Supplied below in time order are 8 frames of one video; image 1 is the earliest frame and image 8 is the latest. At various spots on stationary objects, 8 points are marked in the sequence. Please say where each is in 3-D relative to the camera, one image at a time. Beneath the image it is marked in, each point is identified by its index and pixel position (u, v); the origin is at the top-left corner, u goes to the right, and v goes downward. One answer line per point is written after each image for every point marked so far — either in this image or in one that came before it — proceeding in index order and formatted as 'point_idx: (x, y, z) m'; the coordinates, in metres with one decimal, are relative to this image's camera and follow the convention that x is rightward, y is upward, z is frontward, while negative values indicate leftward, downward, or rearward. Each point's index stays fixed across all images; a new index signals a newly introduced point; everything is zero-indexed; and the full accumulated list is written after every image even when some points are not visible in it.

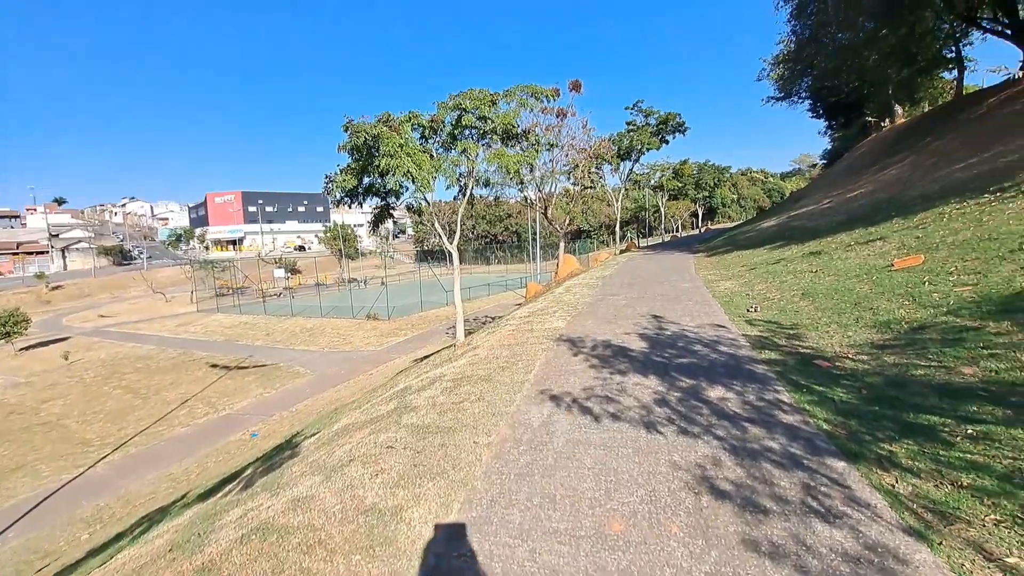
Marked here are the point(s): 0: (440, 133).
0: (-1.2, +2.6, +8.4) m
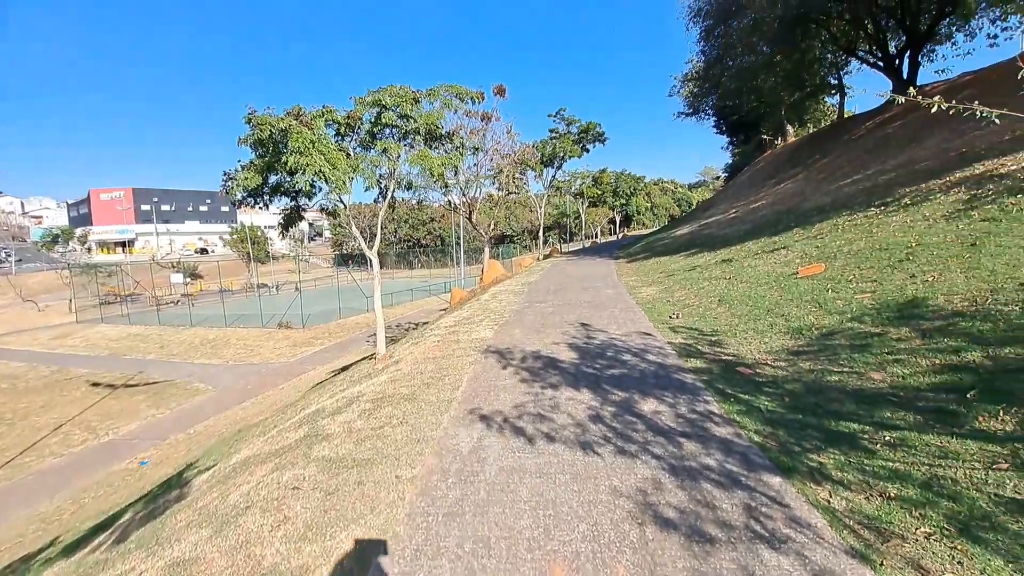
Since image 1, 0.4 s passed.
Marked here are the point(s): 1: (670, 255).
0: (-2.4, +2.5, +7.8) m
1: (+4.7, +1.0, +14.5) m
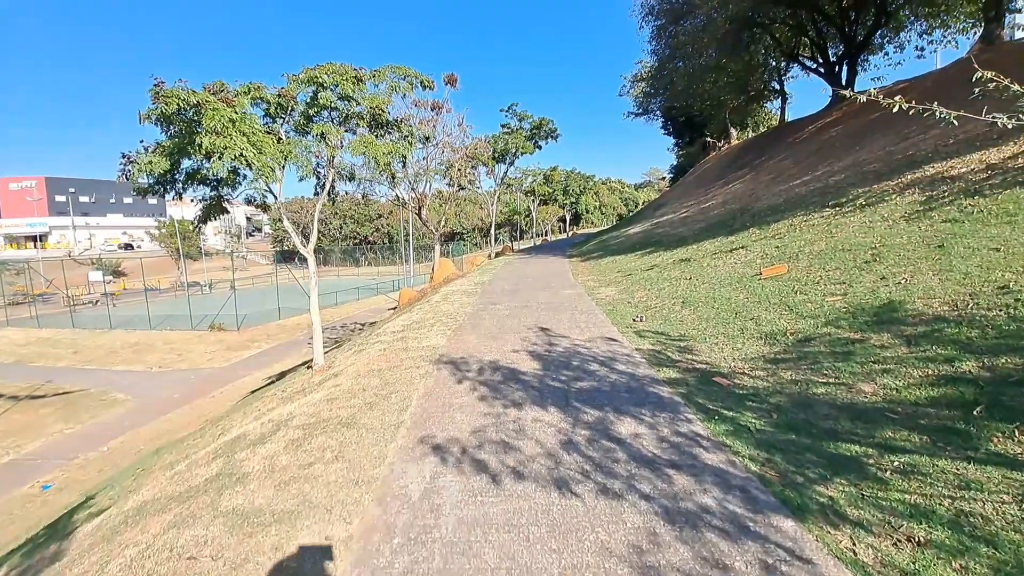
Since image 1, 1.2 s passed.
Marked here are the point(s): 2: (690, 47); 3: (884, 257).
0: (-3.1, +2.4, +6.9) m
1: (+3.3, +1.0, +14.3) m
2: (+7.0, +9.5, +19.6) m
3: (+4.5, +0.4, +5.9) m
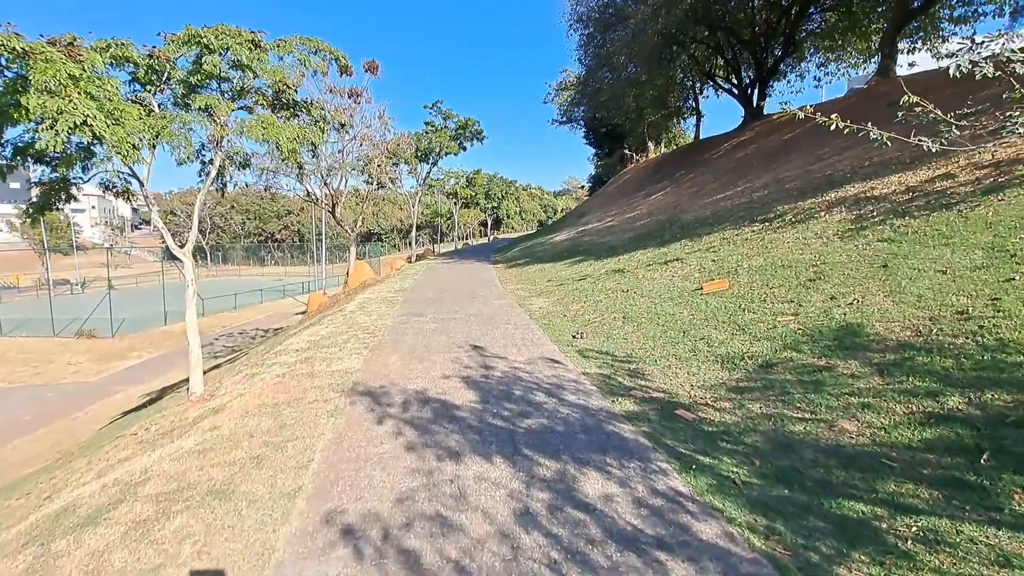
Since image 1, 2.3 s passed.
0: (-3.9, +2.3, +5.5) m
1: (+1.2, +0.7, +13.9) m
2: (+4.2, +9.2, +19.8) m
3: (+3.7, +0.2, +5.8) m
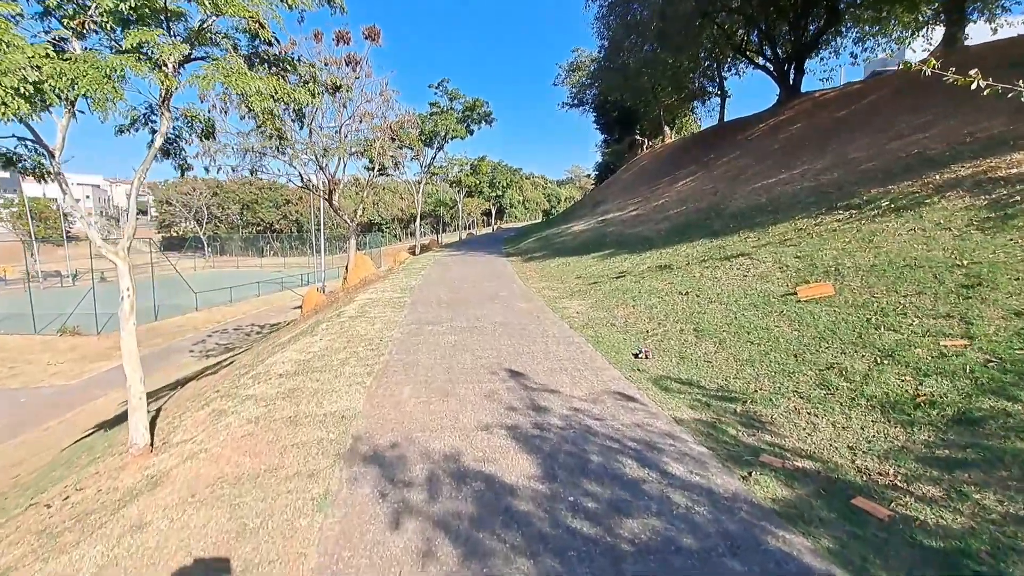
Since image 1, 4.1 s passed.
0: (-3.4, +2.2, +4.0) m
1: (+1.7, +0.8, +12.4) m
2: (+4.6, +9.4, +18.1) m
3: (+4.2, +0.1, +4.3) m
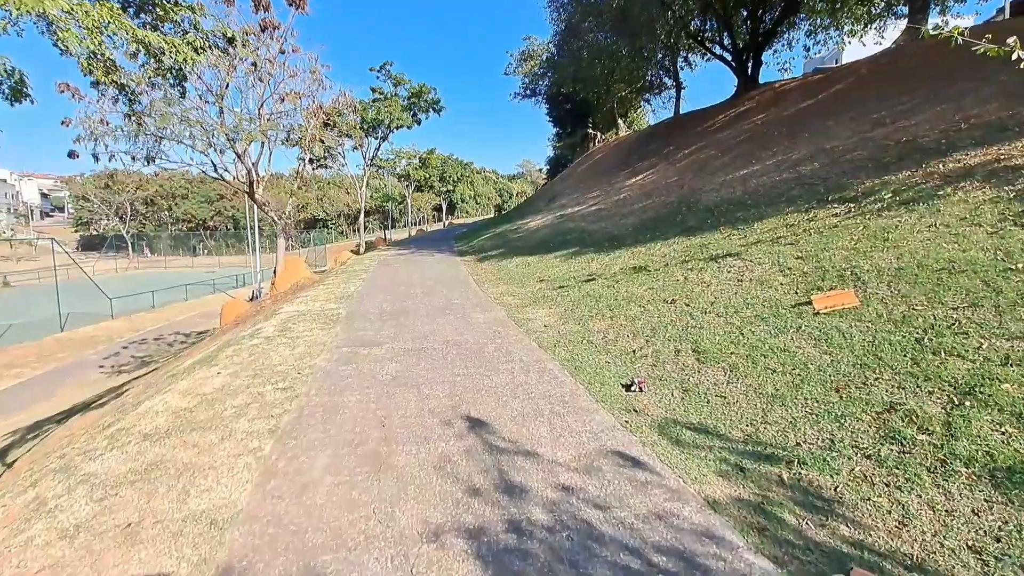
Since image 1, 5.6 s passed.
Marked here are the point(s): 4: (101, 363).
0: (-3.7, +2.0, +2.5) m
1: (+0.6, +0.8, +11.3) m
2: (+2.9, +9.4, +17.2) m
3: (+3.9, 0.0, +3.5) m
4: (-15.8, -2.9, +19.0) m
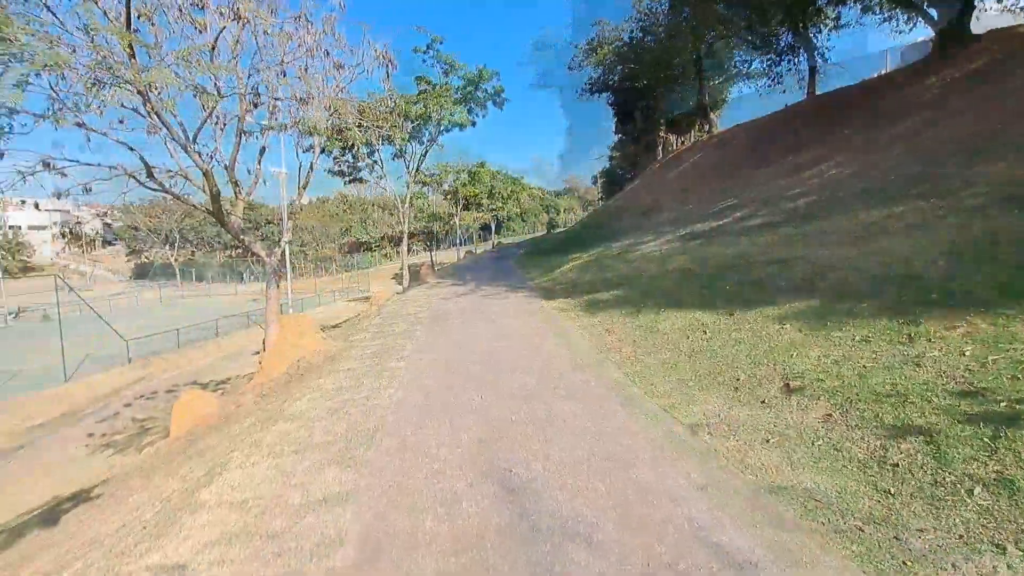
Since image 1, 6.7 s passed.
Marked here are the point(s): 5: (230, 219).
0: (-2.5, +1.3, -1.7) m
1: (+2.6, -0.2, +6.6) m
2: (+5.2, +8.3, +12.6) m
3: (+5.1, -0.6, -1.4) m
4: (-13.1, -4.4, +15.6) m
5: (-6.9, +1.7, +12.0) m
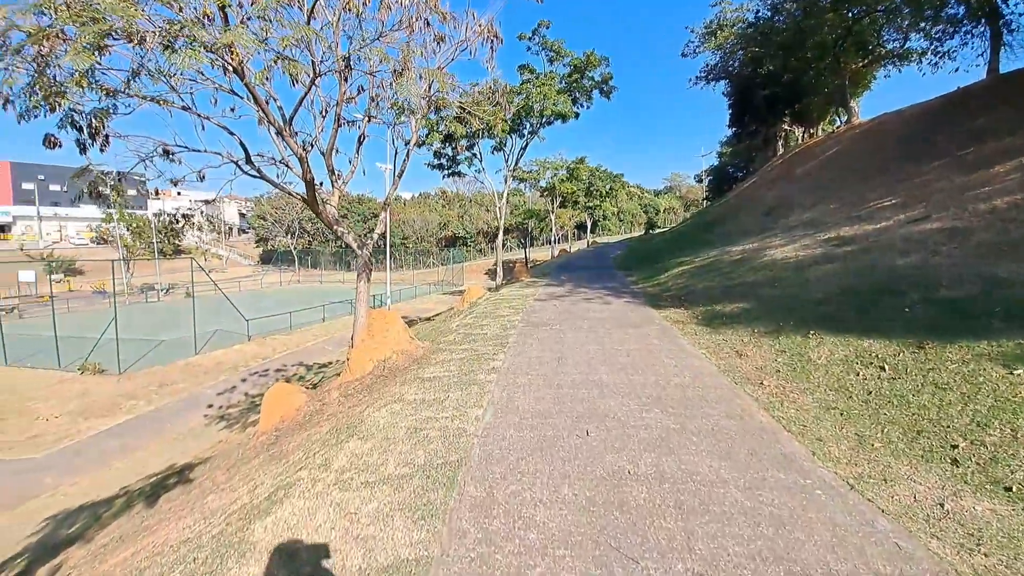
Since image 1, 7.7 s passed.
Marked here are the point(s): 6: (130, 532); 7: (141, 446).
0: (-2.6, +1.3, -2.3) m
1: (+3.8, -0.4, +5.0) m
2: (+7.8, +7.9, +10.3) m
3: (+4.8, -1.0, -3.4) m
4: (-10.2, -3.8, +16.7) m
5: (-4.4, +1.9, +12.0) m
6: (-5.1, -3.2, +6.5) m
7: (-10.4, -4.0, +13.4) m
